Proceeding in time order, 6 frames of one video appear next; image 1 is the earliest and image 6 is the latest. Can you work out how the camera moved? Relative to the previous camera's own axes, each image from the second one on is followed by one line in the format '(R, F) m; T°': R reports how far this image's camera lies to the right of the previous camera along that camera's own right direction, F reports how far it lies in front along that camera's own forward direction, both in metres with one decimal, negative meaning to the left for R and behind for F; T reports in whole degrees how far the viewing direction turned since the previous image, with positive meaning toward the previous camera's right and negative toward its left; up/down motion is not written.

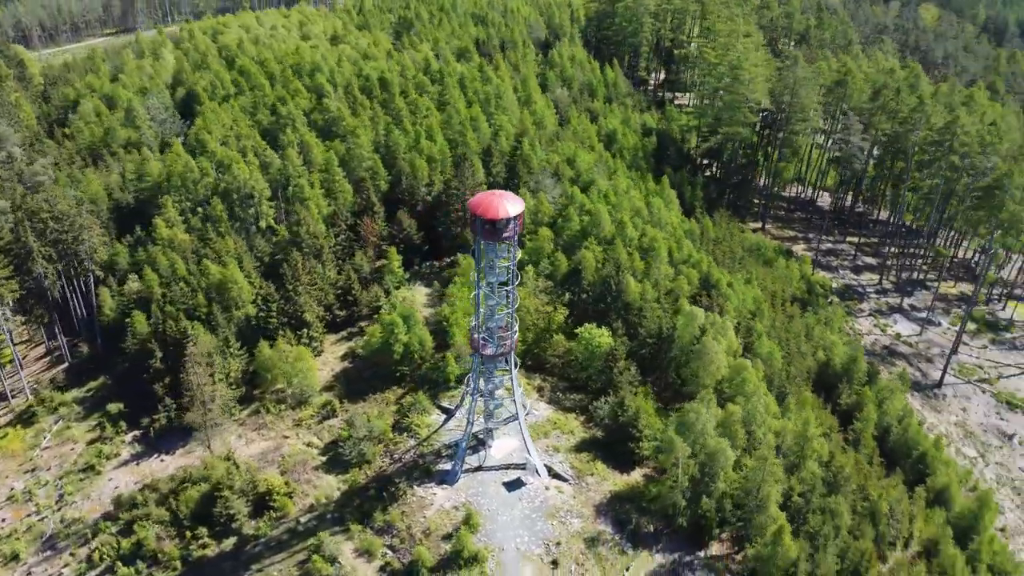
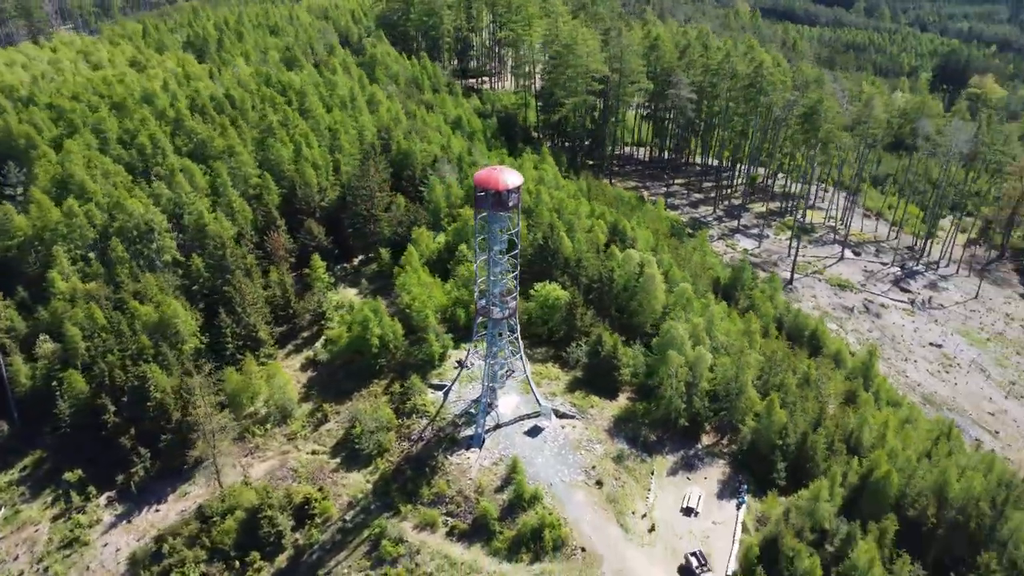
(-11.0, -1.8) m; +17°
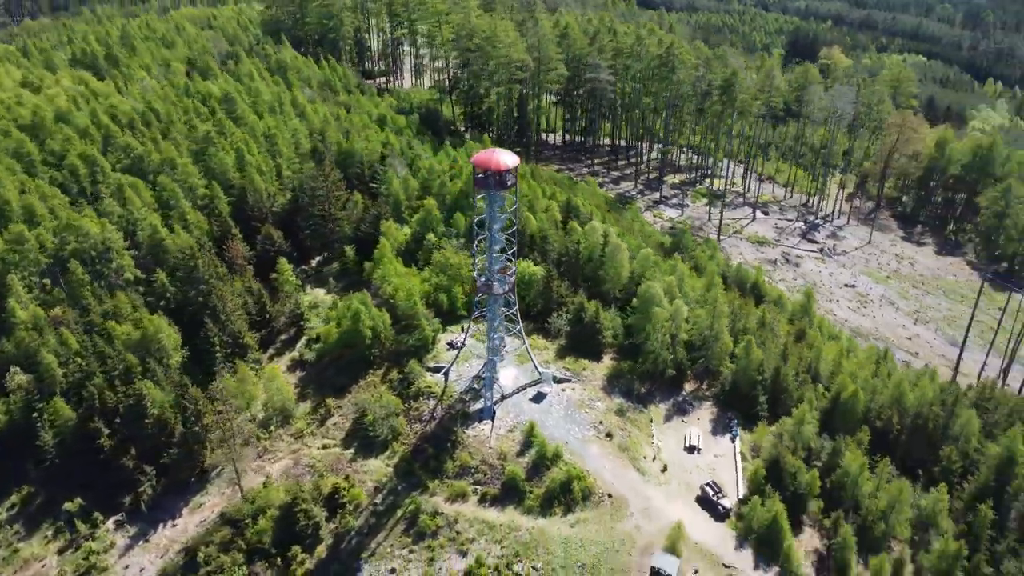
(-6.1, -1.7) m; +9°
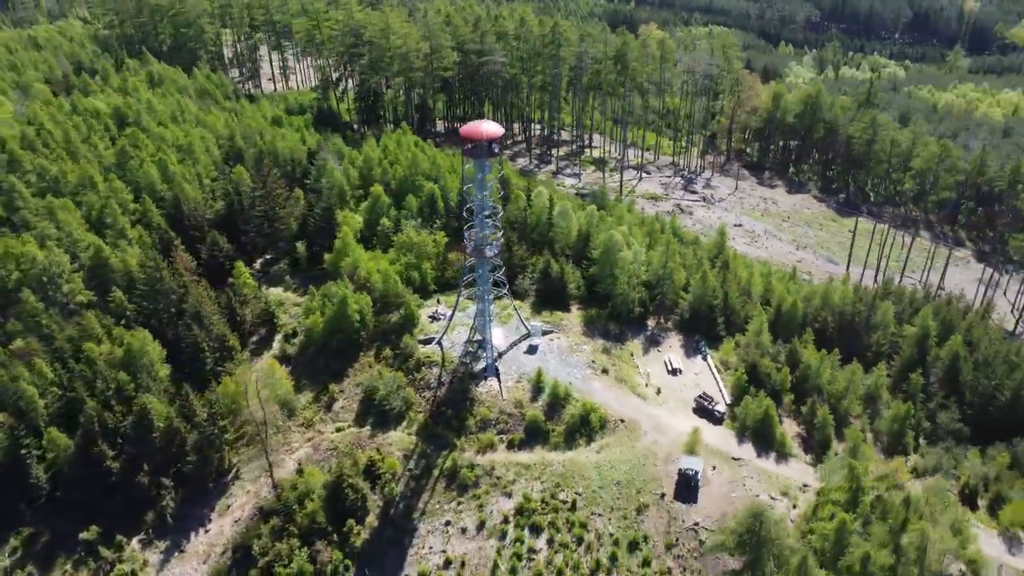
(-8.6, -2.1) m; +12°
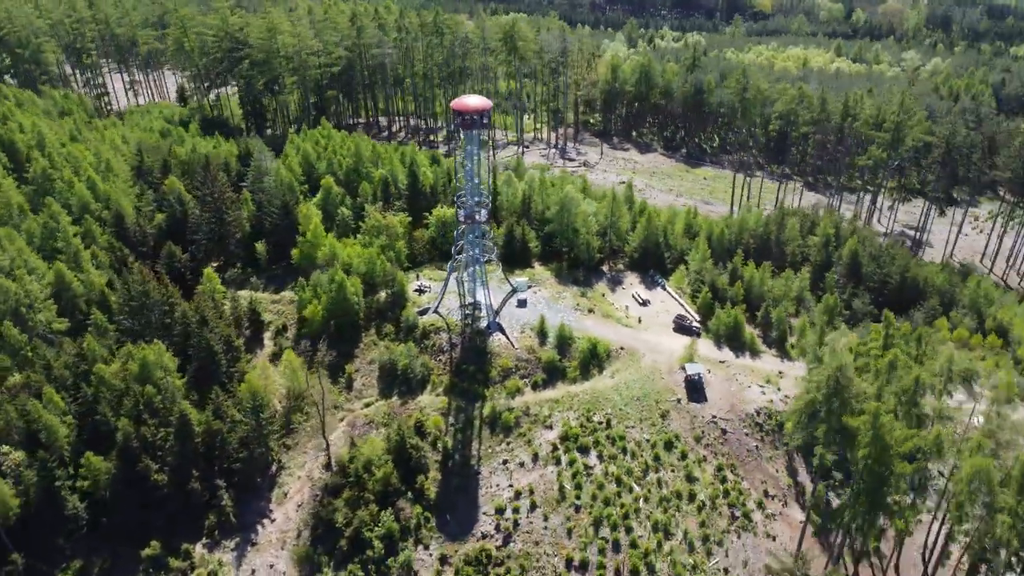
(-11.2, -2.5) m; +14°
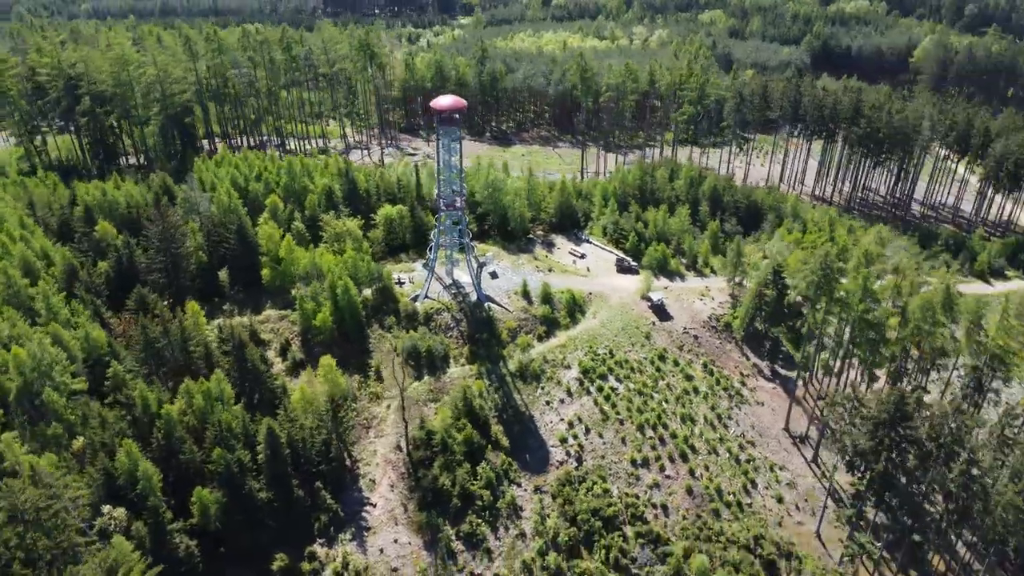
(-16.8, -3.4) m; +20°
